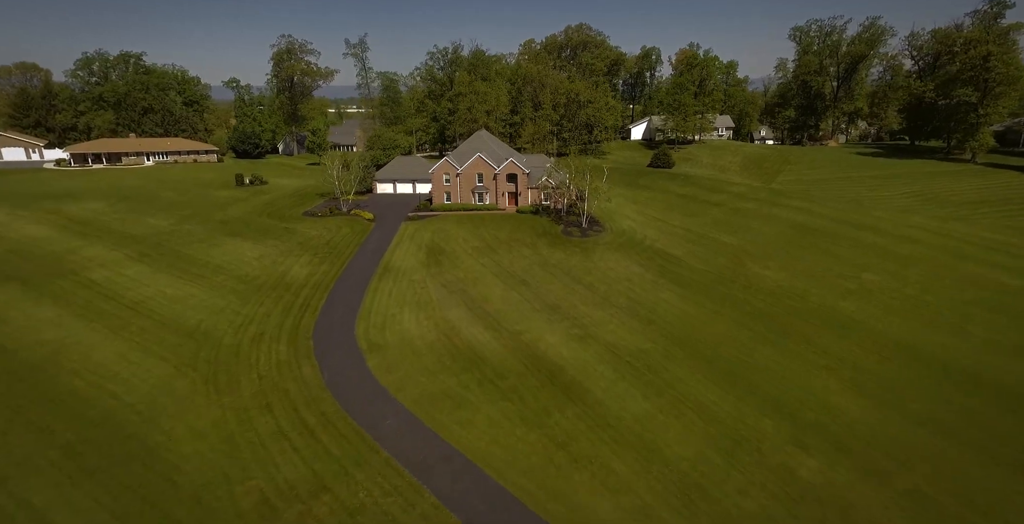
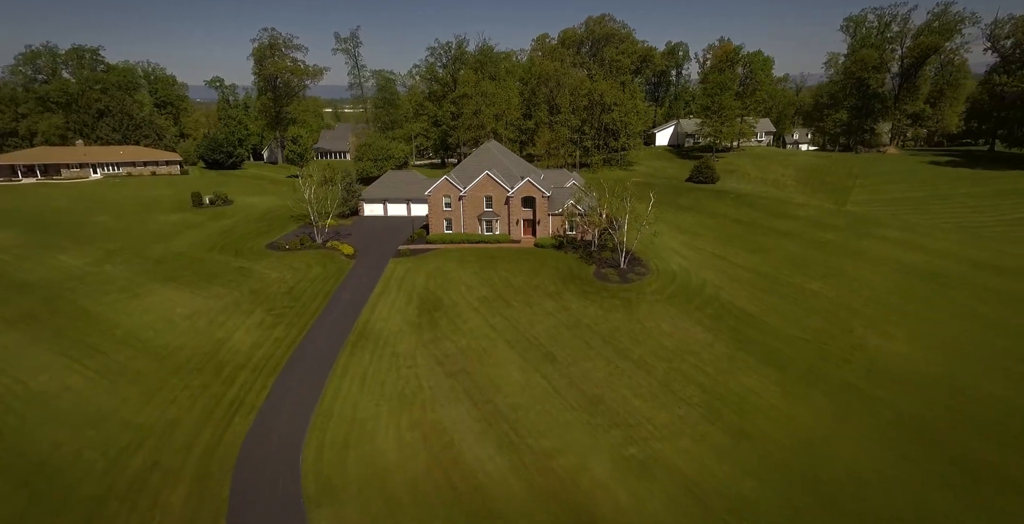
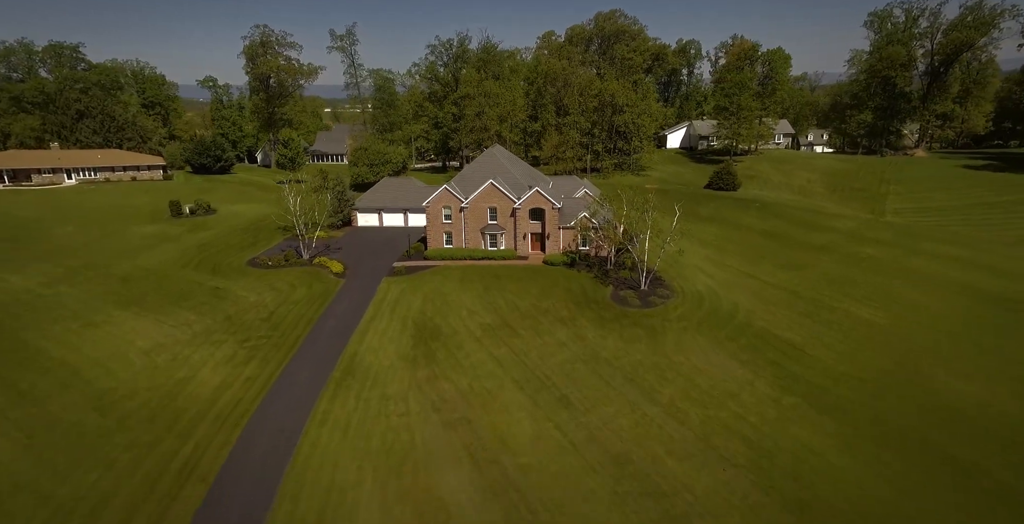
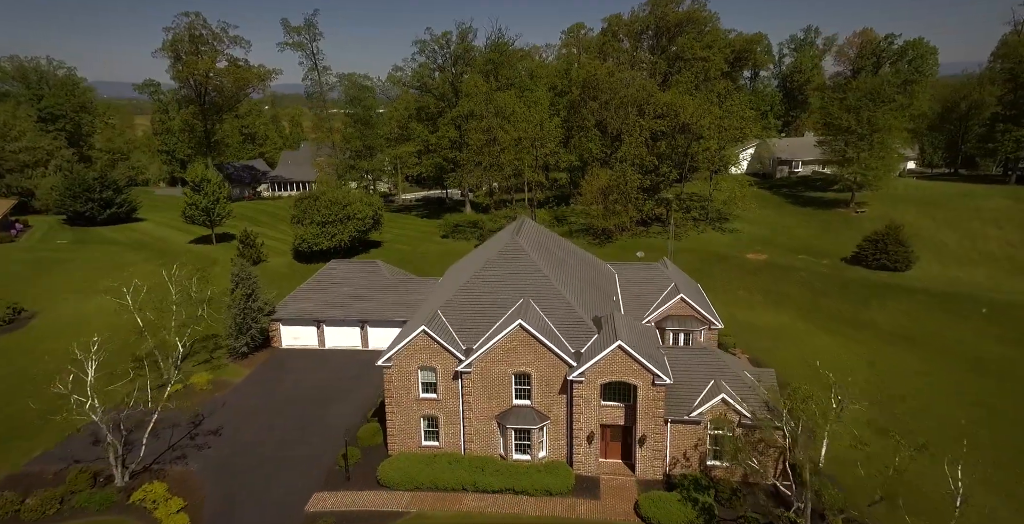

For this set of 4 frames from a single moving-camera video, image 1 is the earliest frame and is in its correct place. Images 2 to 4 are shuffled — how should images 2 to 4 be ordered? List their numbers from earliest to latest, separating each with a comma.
2, 3, 4
